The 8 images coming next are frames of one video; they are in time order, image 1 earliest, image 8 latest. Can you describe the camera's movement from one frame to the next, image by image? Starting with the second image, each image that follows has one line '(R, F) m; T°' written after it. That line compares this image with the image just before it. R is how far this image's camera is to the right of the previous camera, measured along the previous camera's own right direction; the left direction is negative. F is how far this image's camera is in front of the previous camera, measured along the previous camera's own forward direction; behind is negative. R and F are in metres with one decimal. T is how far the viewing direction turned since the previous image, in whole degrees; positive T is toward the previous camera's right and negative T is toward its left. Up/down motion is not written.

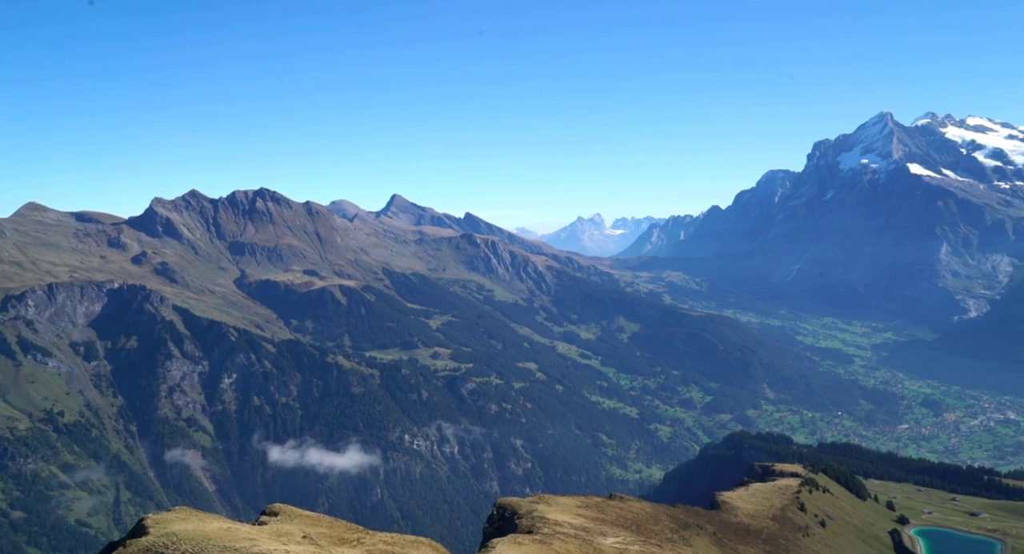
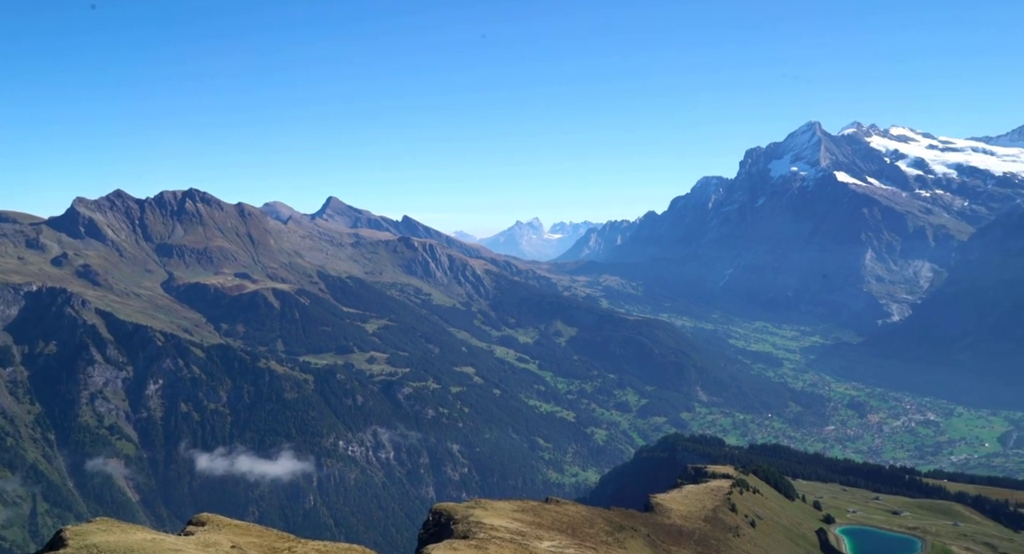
(+17.6, -25.2) m; +3°
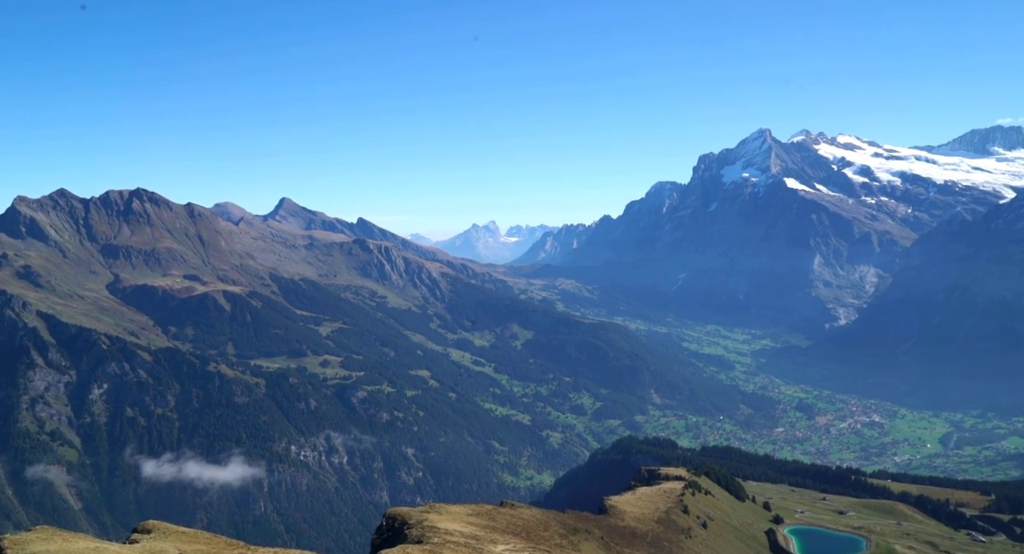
(-2.5, +2.4) m; +3°
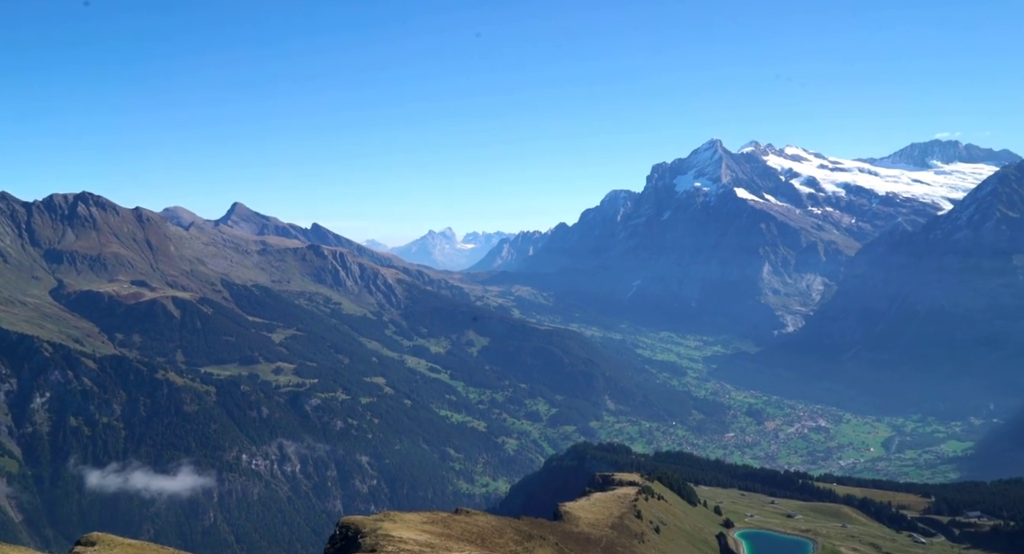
(-4.1, +0.6) m; +3°
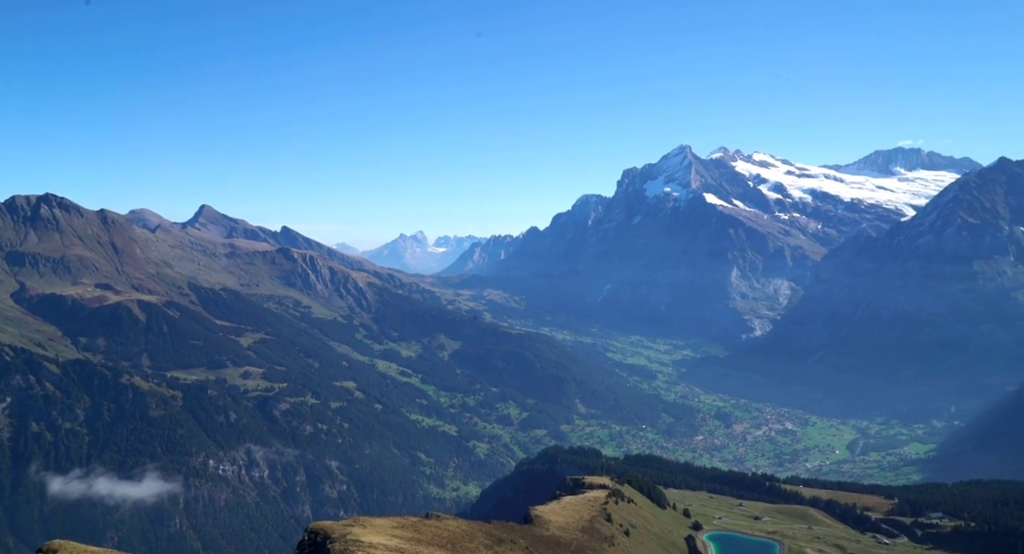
(-1.7, +0.7) m; +2°
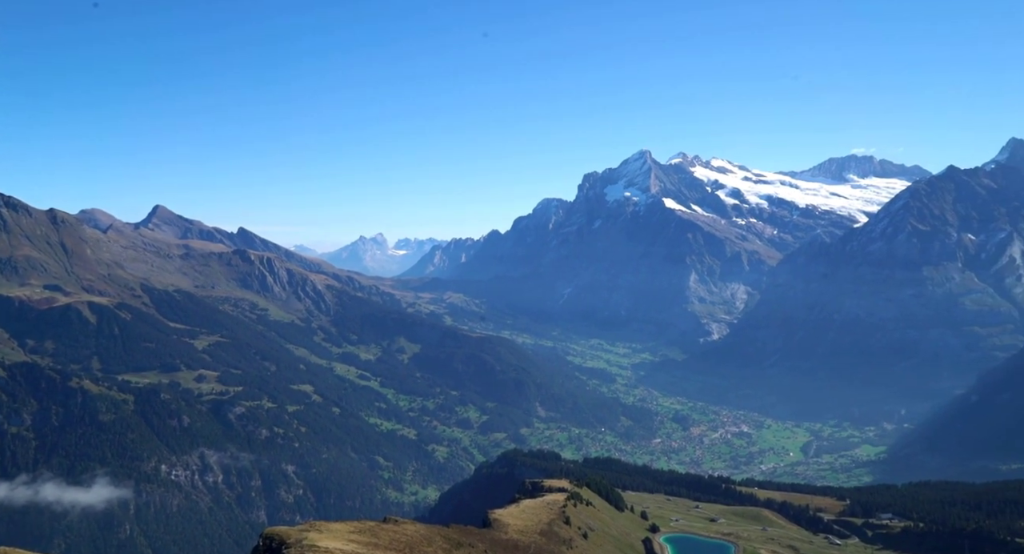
(+0.7, +0.9) m; +2°
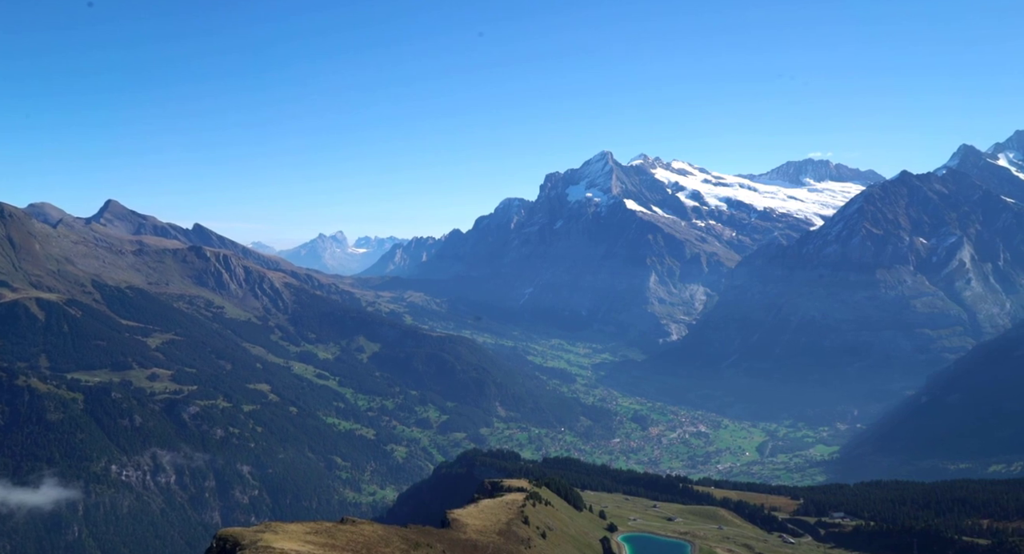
(+0.7, +1.8) m; +2°
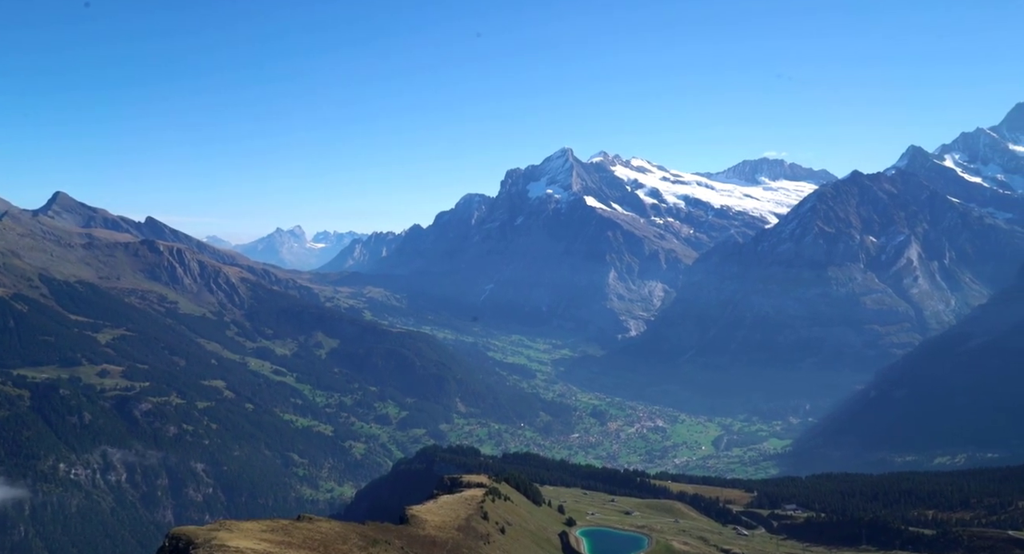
(+1.2, +1.0) m; +2°
